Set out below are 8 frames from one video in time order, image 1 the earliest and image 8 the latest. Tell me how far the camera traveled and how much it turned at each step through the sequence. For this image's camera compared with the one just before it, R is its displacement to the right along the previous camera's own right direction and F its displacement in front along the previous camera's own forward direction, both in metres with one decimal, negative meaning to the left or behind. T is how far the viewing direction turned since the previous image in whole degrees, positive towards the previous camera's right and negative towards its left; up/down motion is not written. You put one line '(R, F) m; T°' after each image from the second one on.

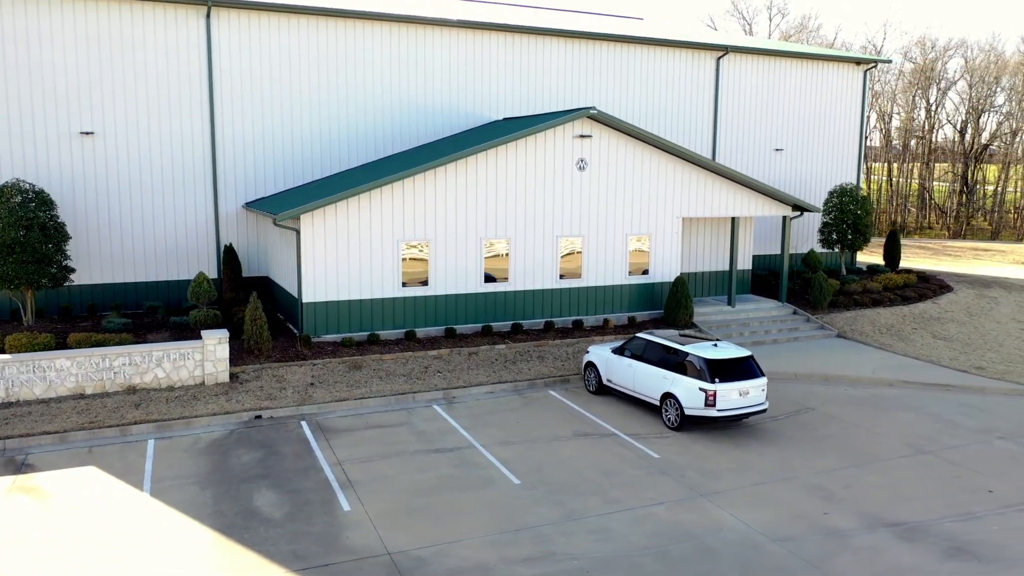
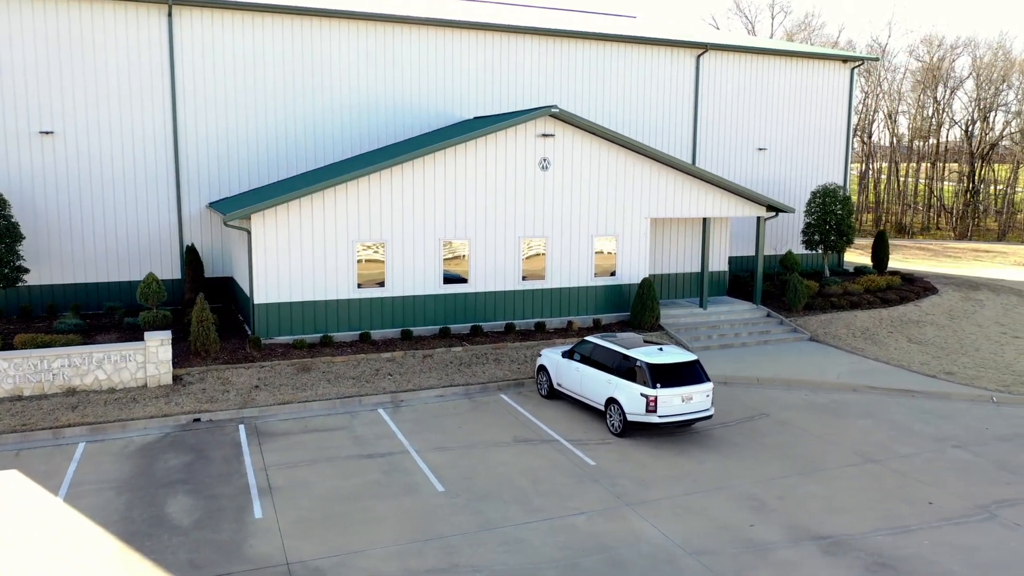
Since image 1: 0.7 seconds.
(+1.2, +0.3) m; -1°
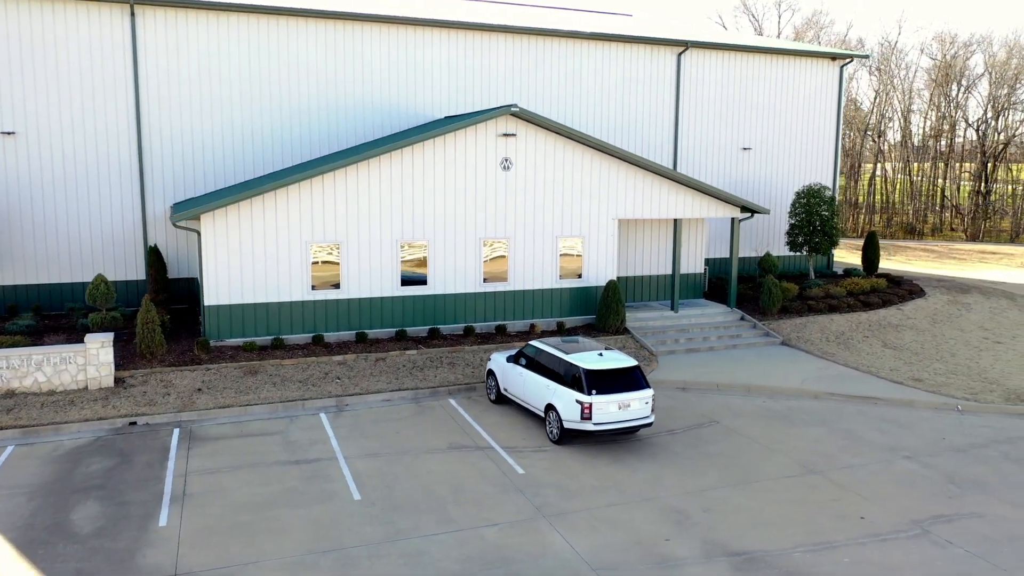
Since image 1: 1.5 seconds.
(+1.4, +0.3) m; -2°
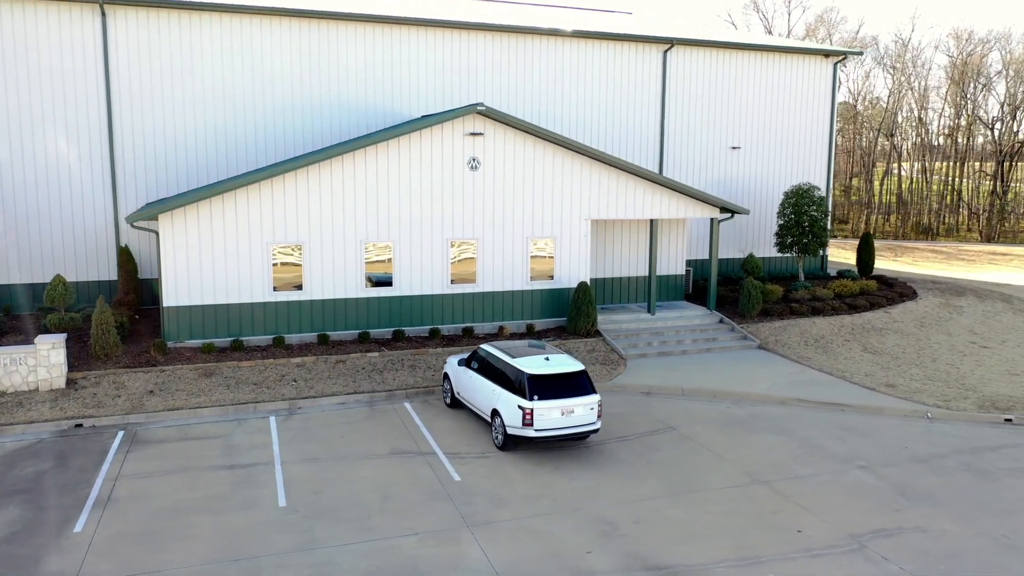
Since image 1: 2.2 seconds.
(+1.2, +0.3) m; -2°
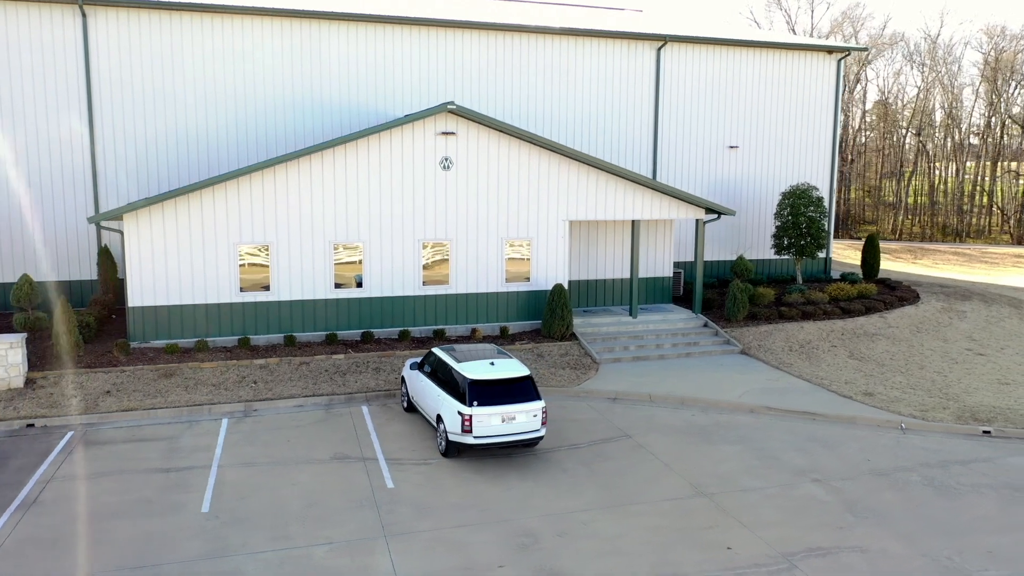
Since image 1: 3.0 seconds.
(+1.4, +0.4) m; -3°
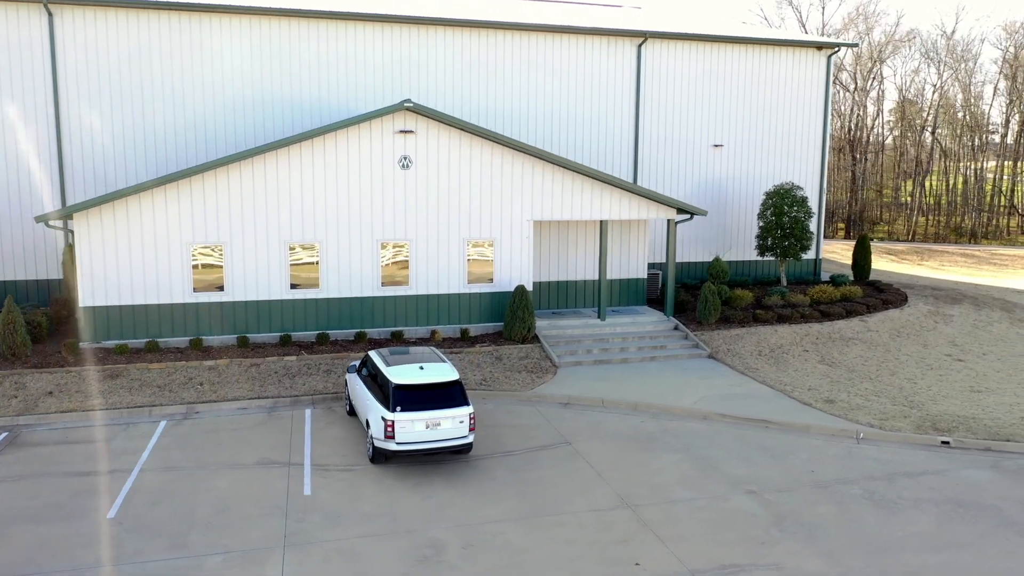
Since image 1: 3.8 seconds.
(+1.4, +0.4) m; -2°
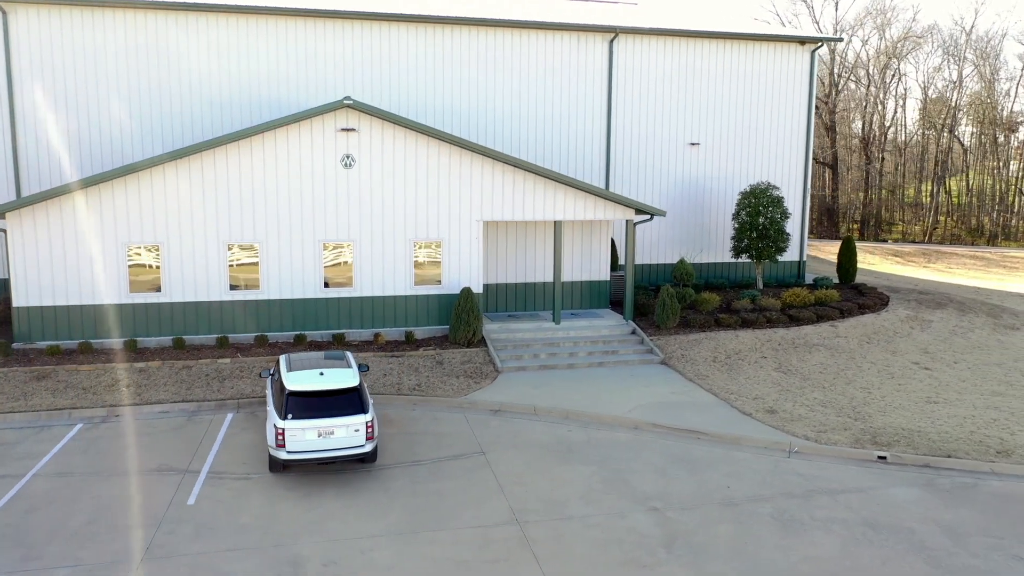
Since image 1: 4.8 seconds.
(+1.8, +0.5) m; -2°
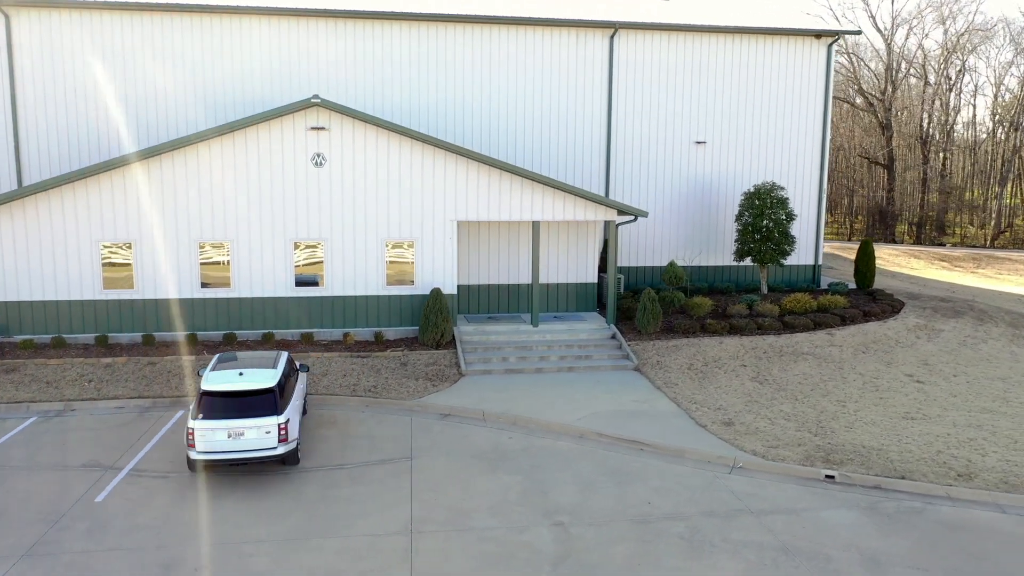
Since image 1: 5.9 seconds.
(+2.1, +0.5) m; -5°
